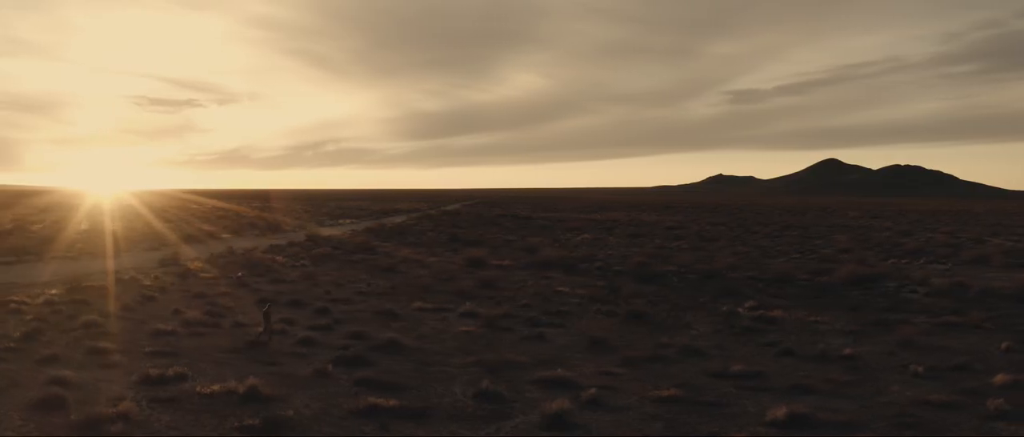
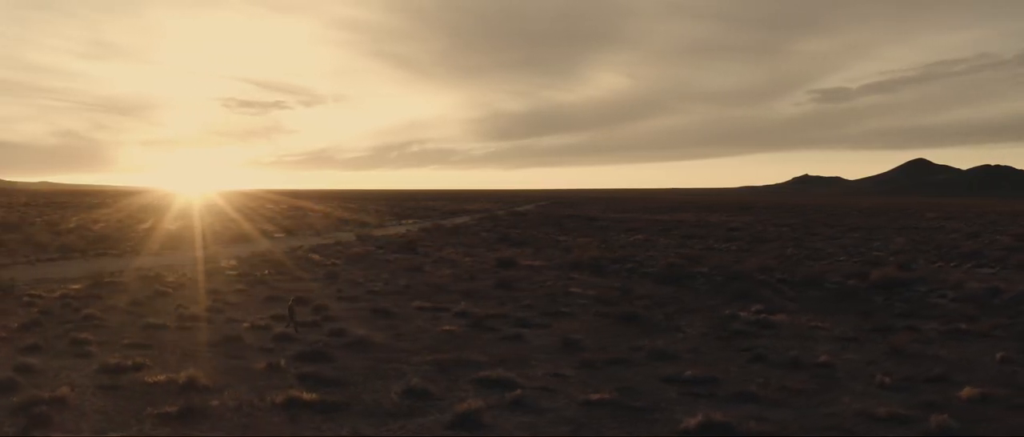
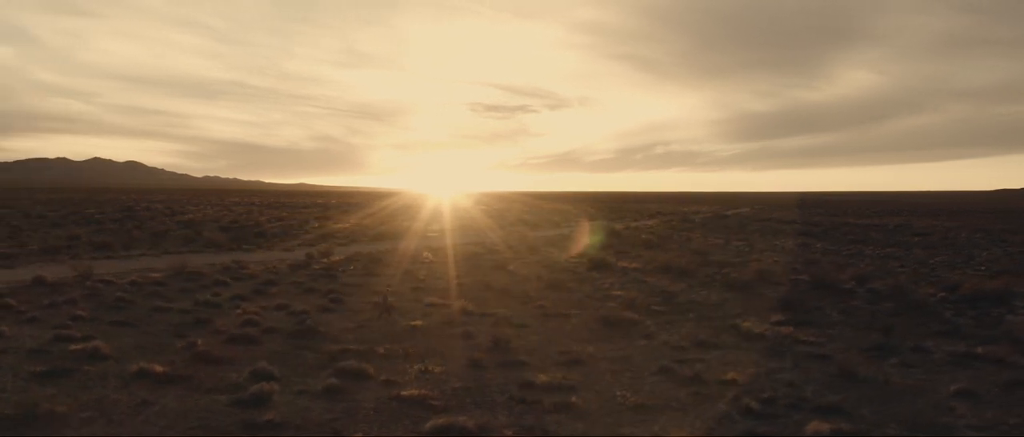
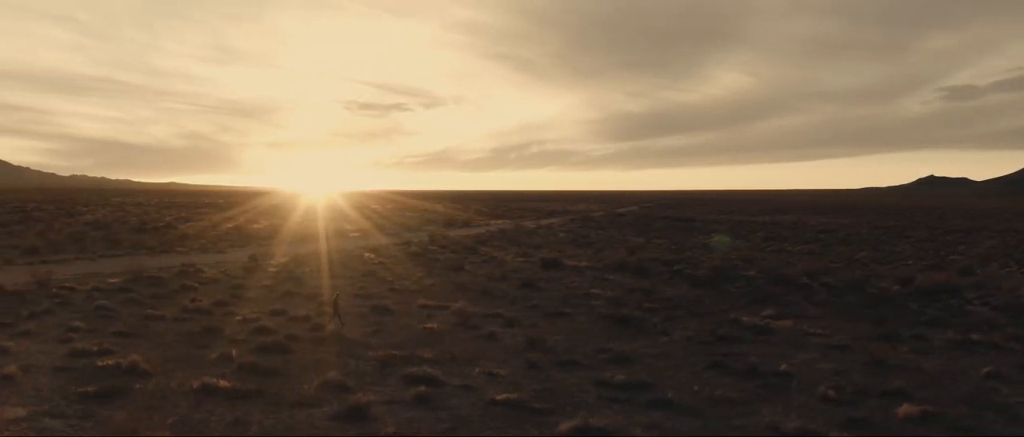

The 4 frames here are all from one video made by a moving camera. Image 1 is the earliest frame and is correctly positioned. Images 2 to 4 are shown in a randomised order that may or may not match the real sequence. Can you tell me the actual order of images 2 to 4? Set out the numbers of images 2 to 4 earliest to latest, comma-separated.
2, 4, 3
